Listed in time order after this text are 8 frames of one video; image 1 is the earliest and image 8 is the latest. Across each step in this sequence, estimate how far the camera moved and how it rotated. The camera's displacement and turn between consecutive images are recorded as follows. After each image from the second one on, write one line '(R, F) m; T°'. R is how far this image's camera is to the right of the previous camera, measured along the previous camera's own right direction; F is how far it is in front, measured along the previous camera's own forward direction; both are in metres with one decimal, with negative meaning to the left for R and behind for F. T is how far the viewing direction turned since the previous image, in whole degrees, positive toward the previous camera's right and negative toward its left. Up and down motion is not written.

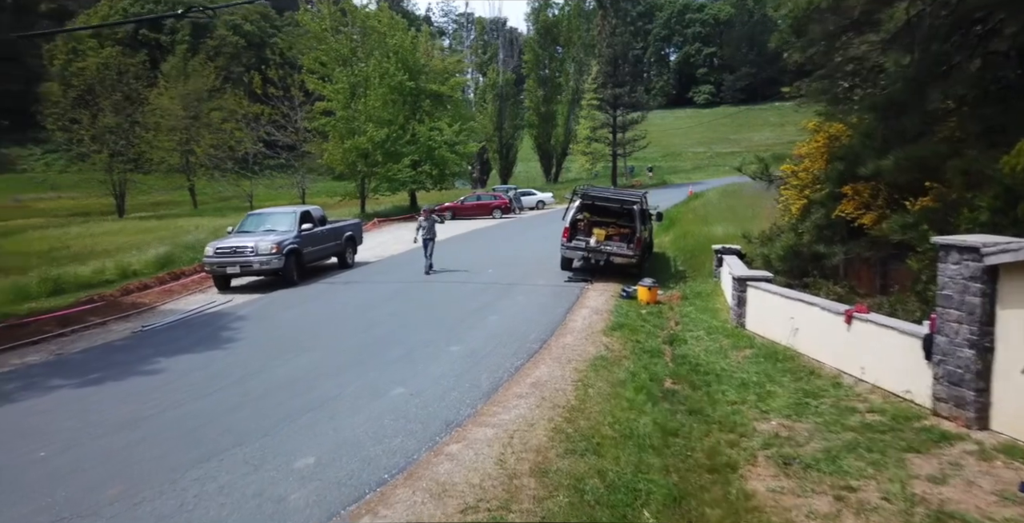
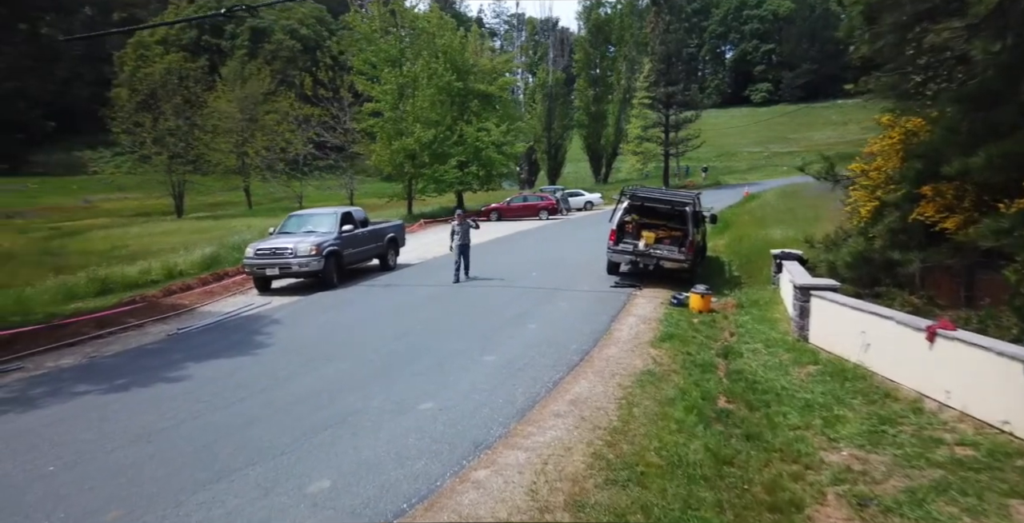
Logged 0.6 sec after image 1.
(+0.1, +0.6) m; -5°
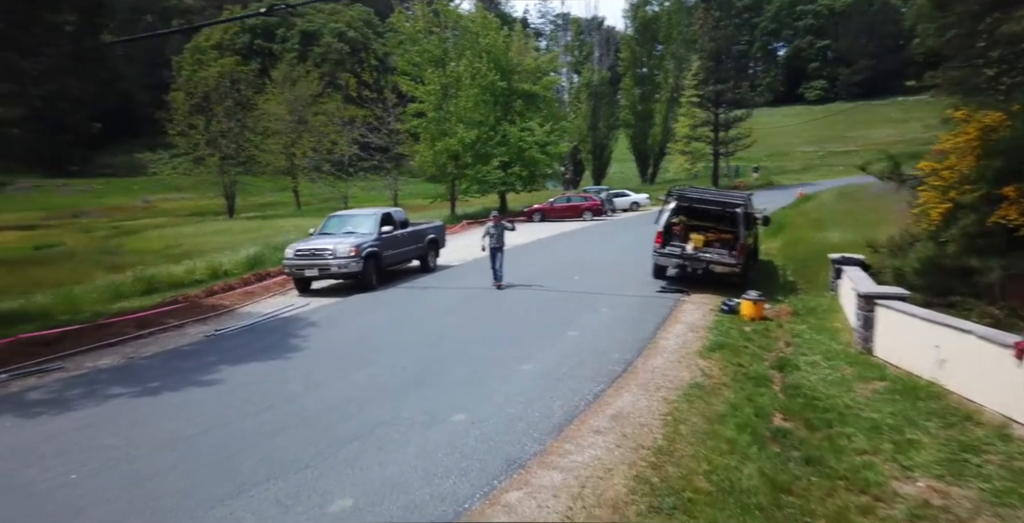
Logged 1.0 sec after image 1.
(+0.1, +0.4) m; -4°
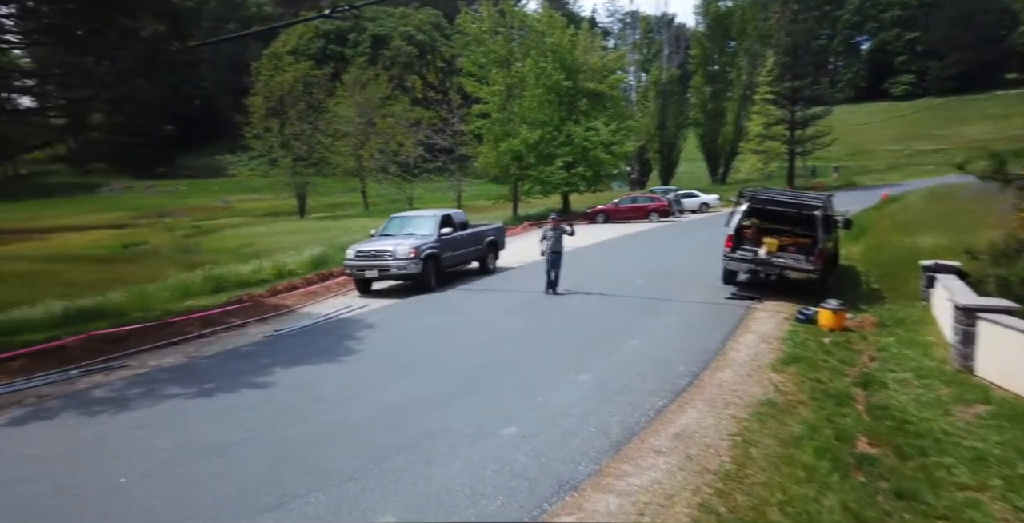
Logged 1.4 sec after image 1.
(+0.1, +0.4) m; -6°
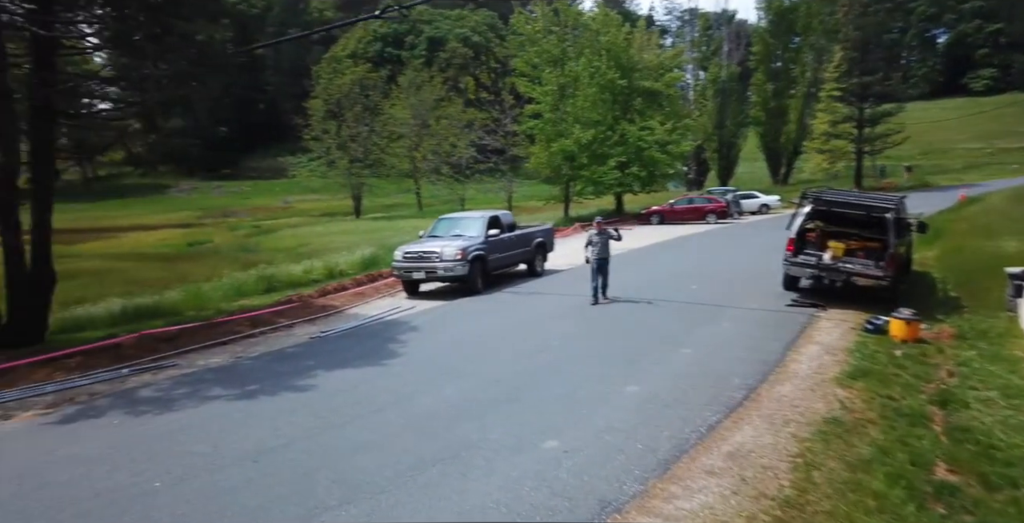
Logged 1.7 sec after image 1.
(+0.1, +0.3) m; -5°
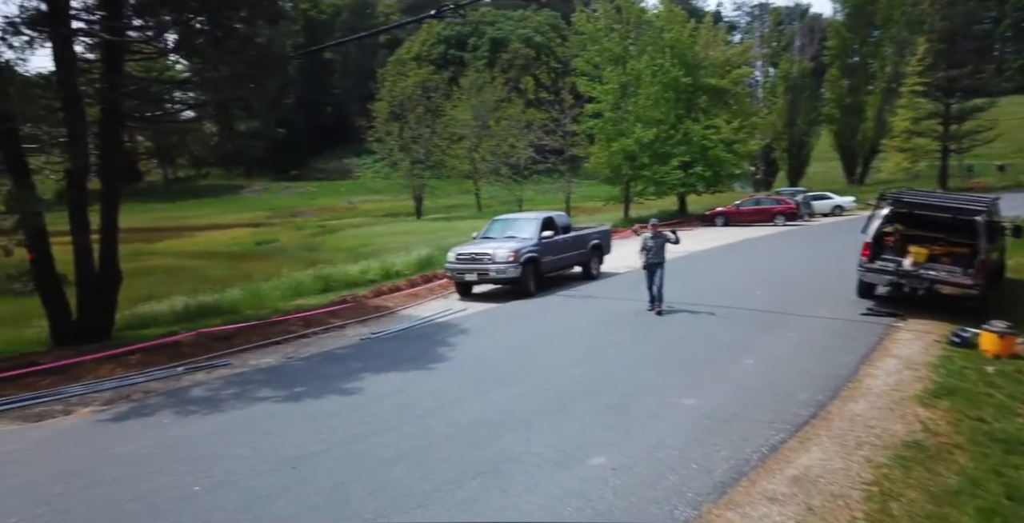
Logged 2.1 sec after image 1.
(+0.1, +0.3) m; -6°
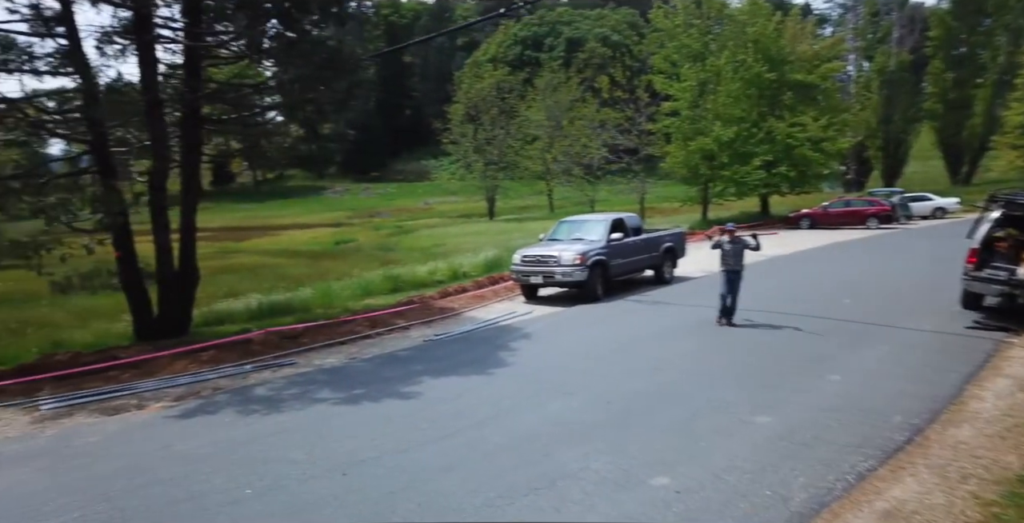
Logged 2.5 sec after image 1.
(+0.1, +0.3) m; -7°
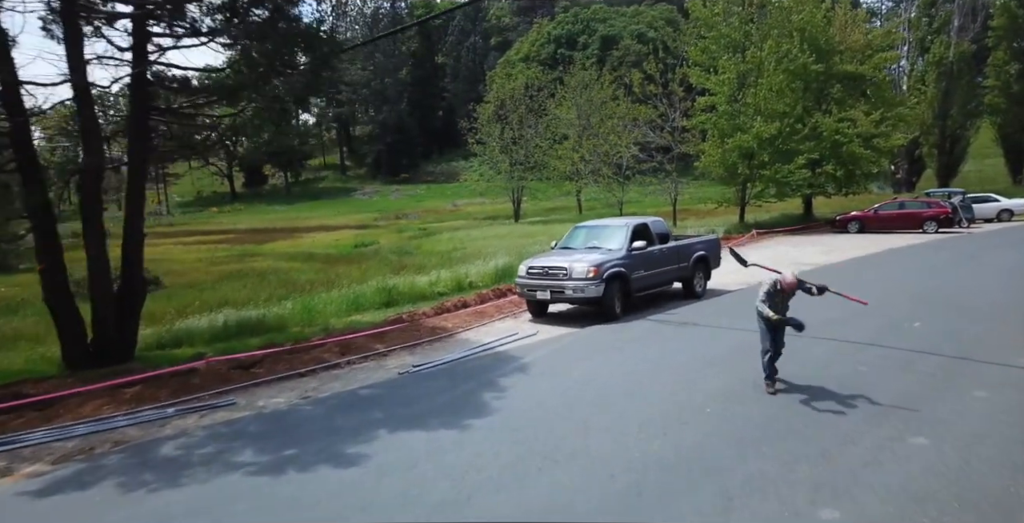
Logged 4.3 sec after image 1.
(+0.5, +1.7) m; -3°
